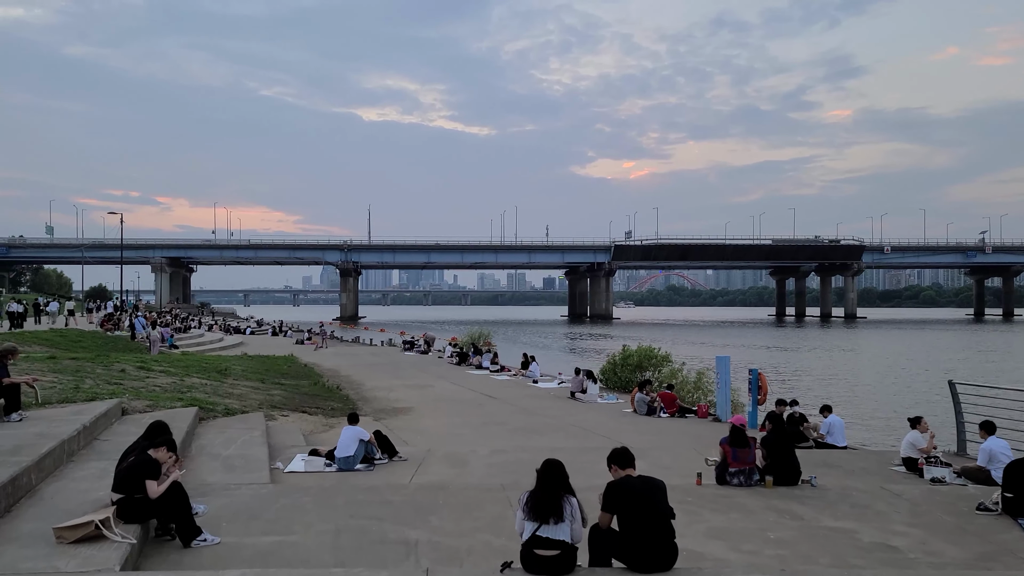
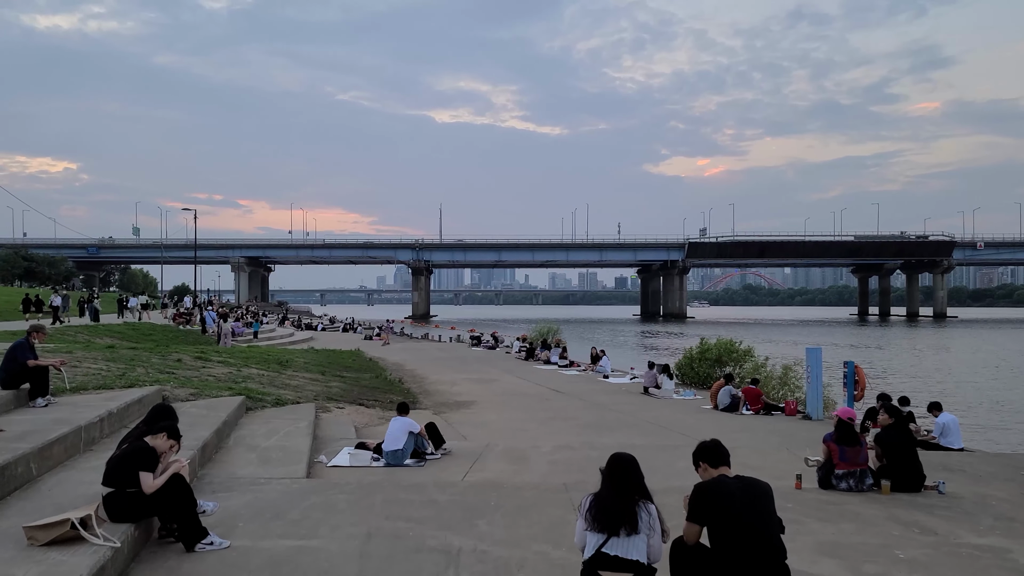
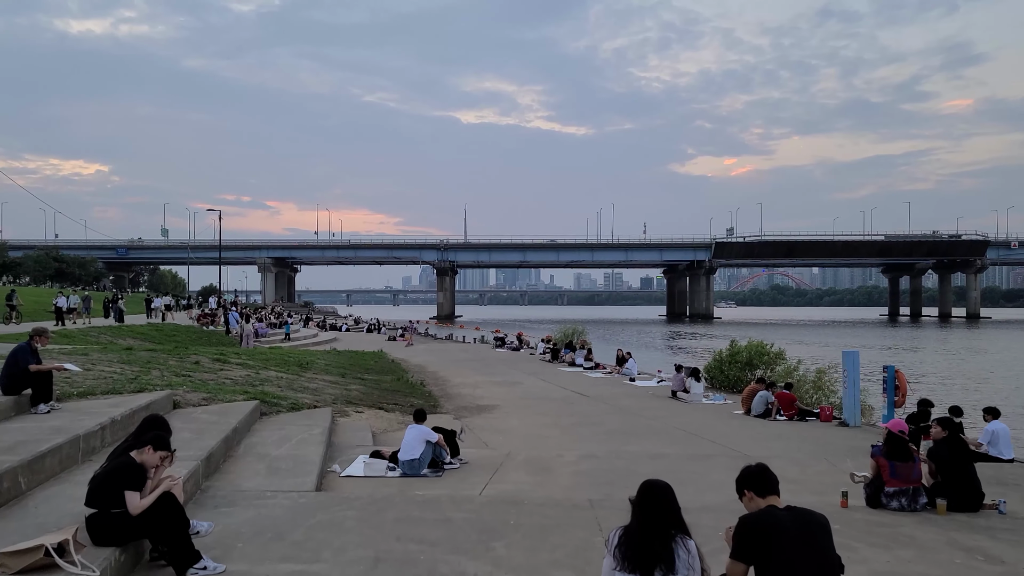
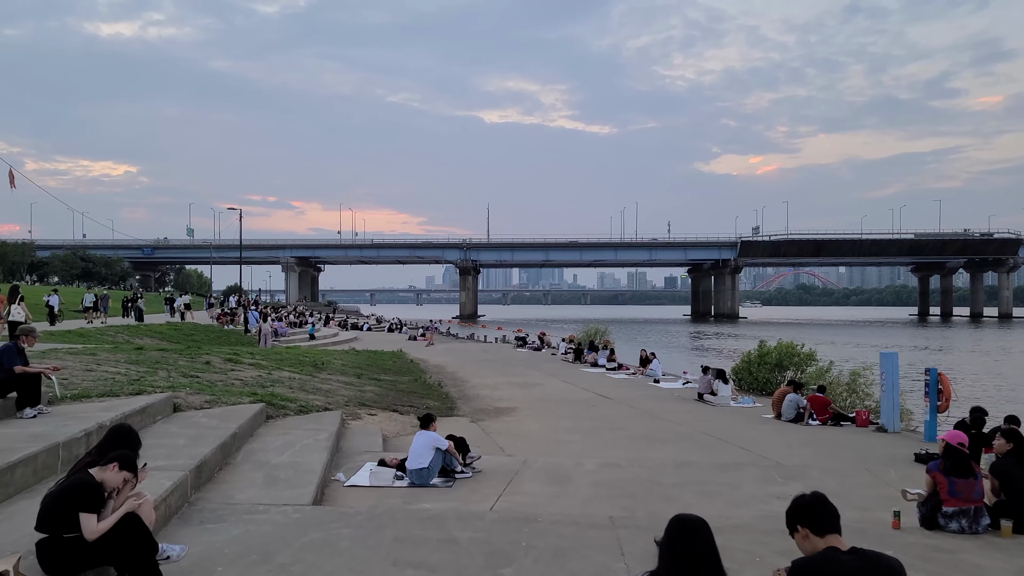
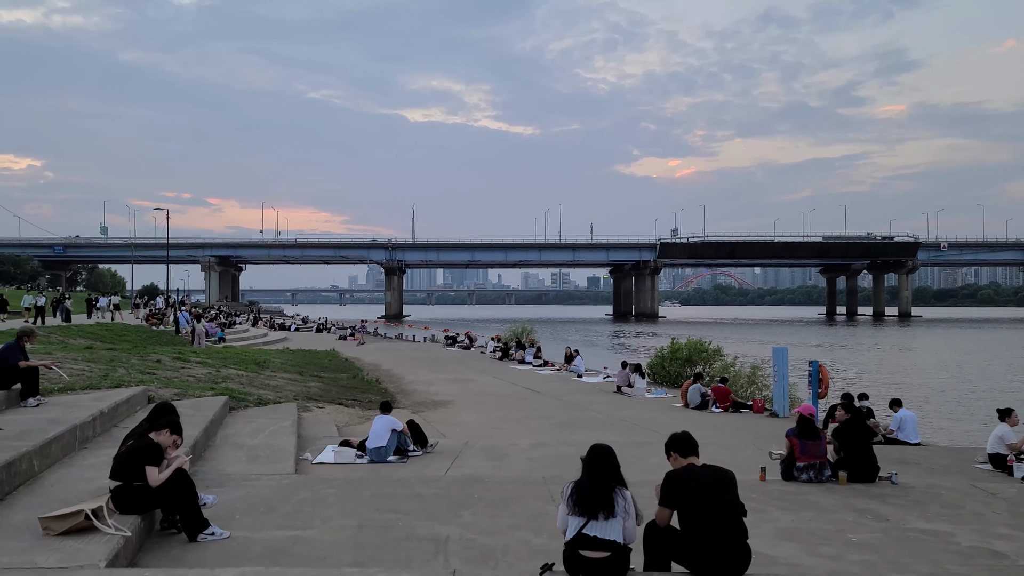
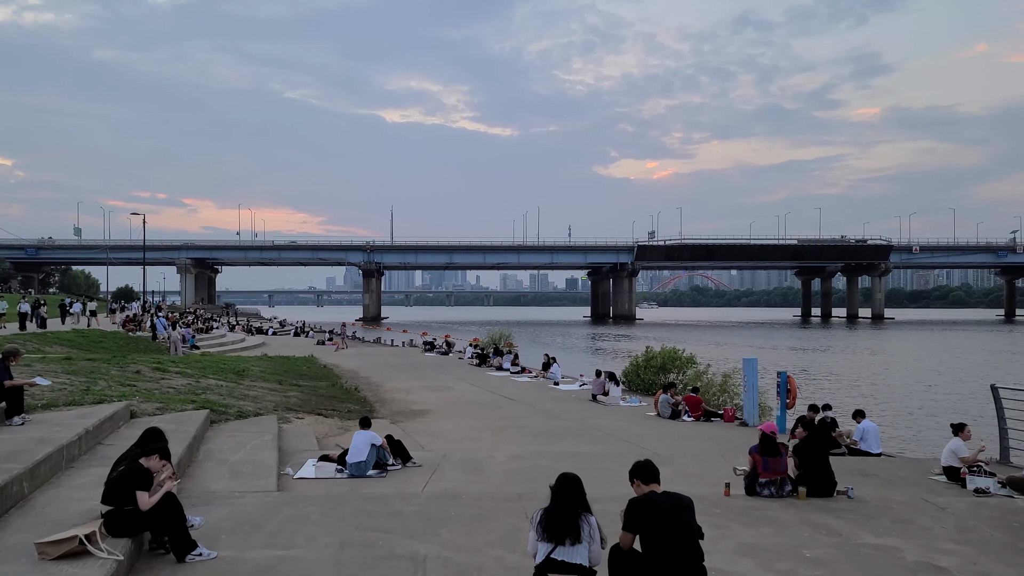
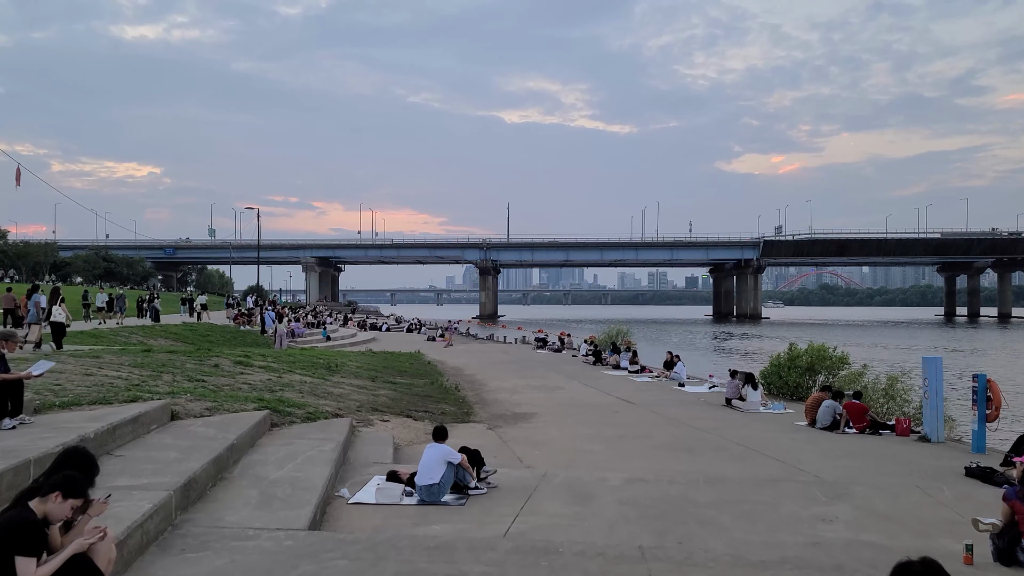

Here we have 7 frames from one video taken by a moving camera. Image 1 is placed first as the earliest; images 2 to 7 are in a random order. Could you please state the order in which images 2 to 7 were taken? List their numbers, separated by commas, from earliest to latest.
6, 5, 2, 3, 4, 7
